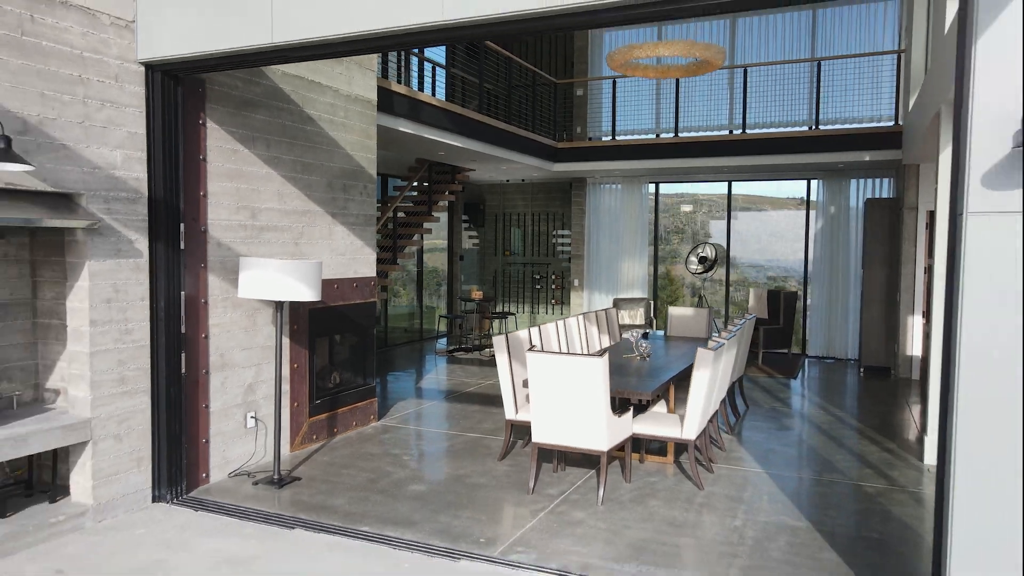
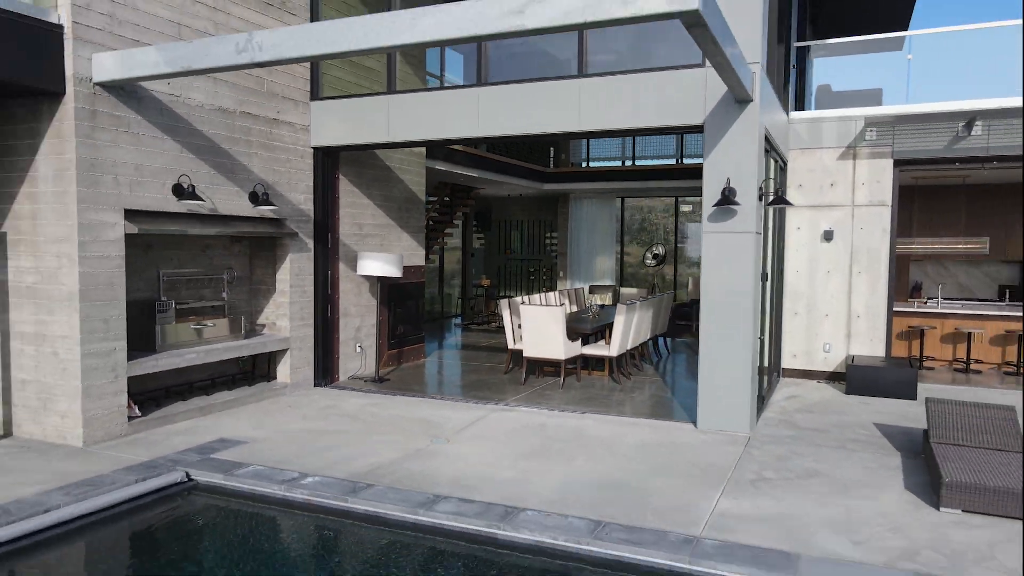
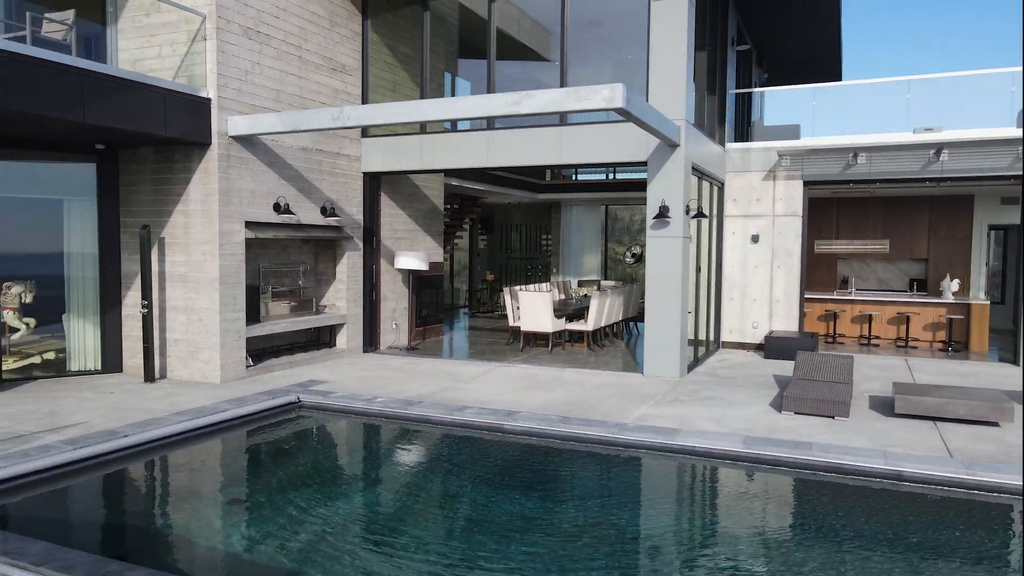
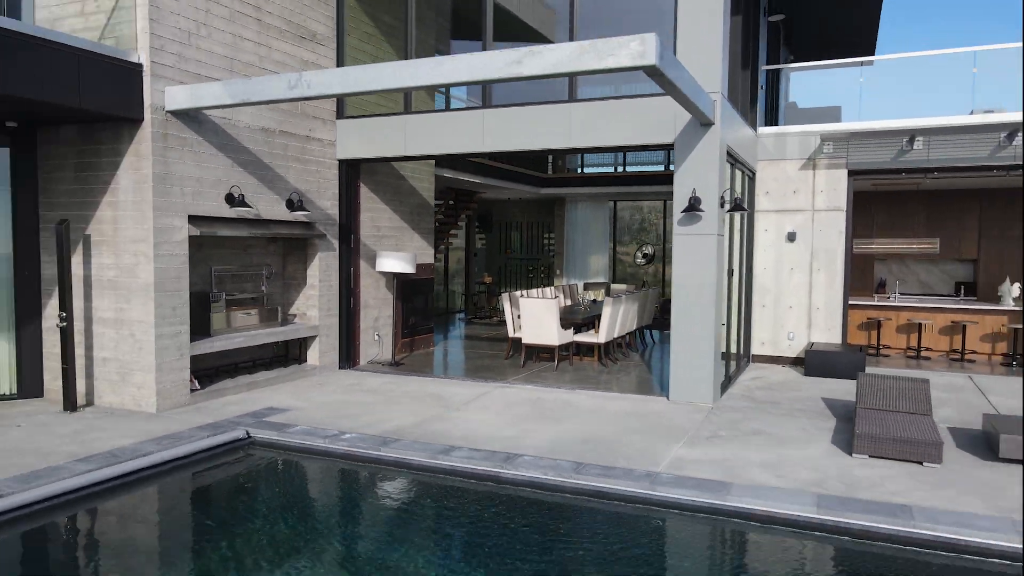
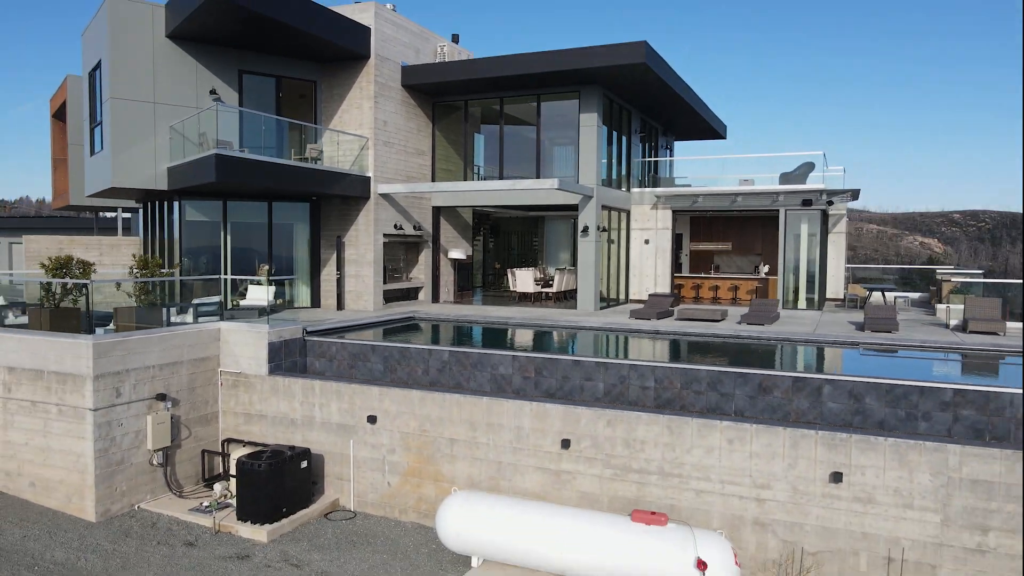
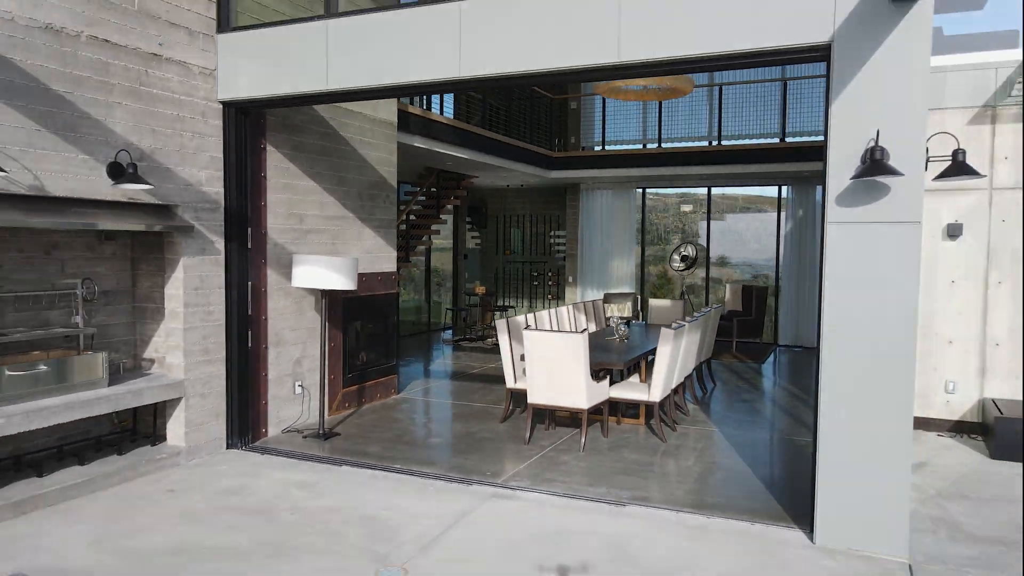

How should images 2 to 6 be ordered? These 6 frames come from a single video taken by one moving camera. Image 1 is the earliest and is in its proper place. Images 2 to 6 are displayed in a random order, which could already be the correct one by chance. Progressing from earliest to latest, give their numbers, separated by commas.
6, 2, 4, 3, 5
